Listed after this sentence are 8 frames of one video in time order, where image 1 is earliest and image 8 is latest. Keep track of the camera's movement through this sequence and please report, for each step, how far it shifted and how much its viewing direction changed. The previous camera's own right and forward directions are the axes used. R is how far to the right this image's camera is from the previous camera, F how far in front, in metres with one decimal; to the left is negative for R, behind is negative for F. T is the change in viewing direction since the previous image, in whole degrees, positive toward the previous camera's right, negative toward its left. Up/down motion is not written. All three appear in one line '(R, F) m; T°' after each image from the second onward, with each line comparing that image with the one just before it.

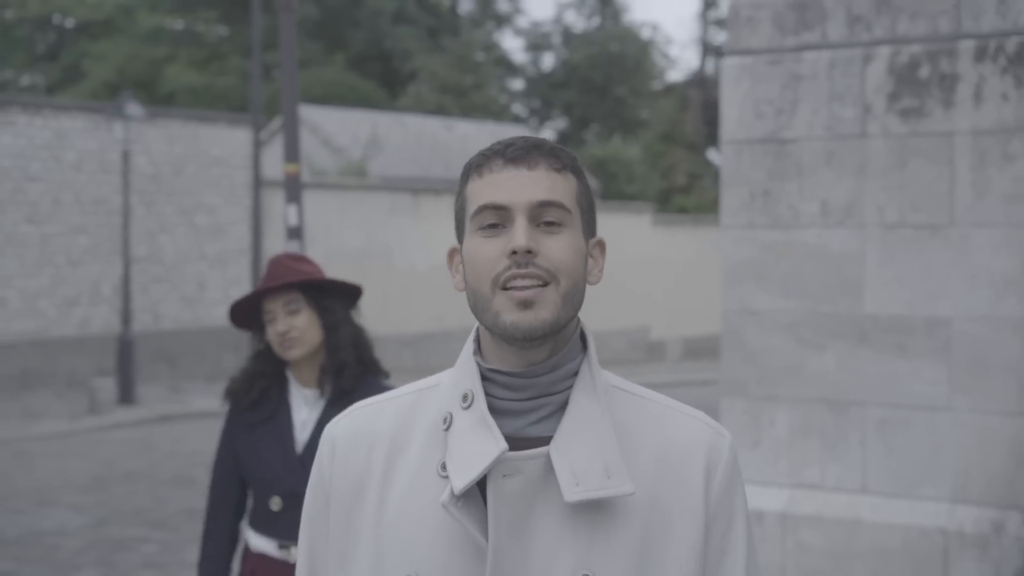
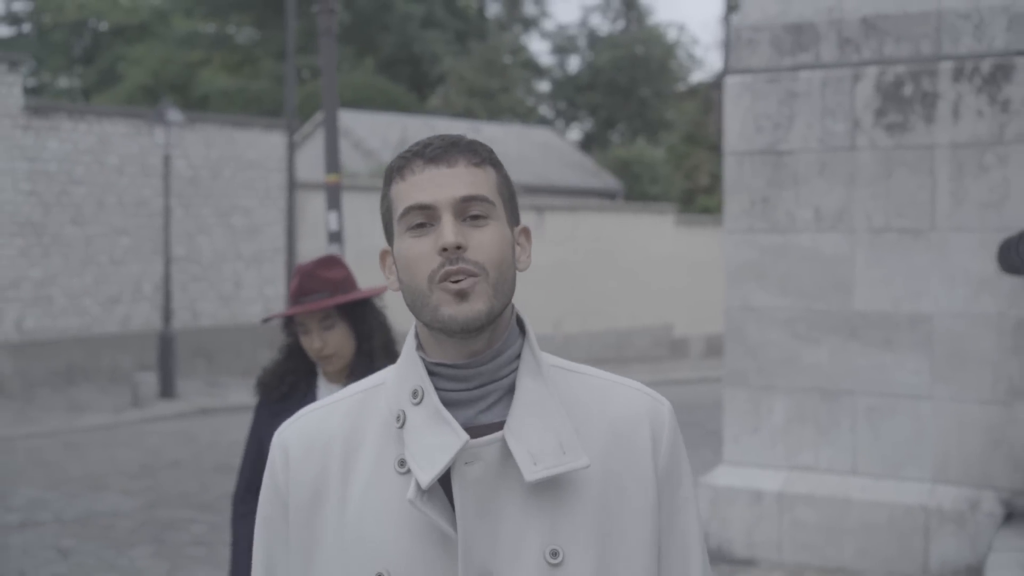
(0.0, -0.6) m; -1°
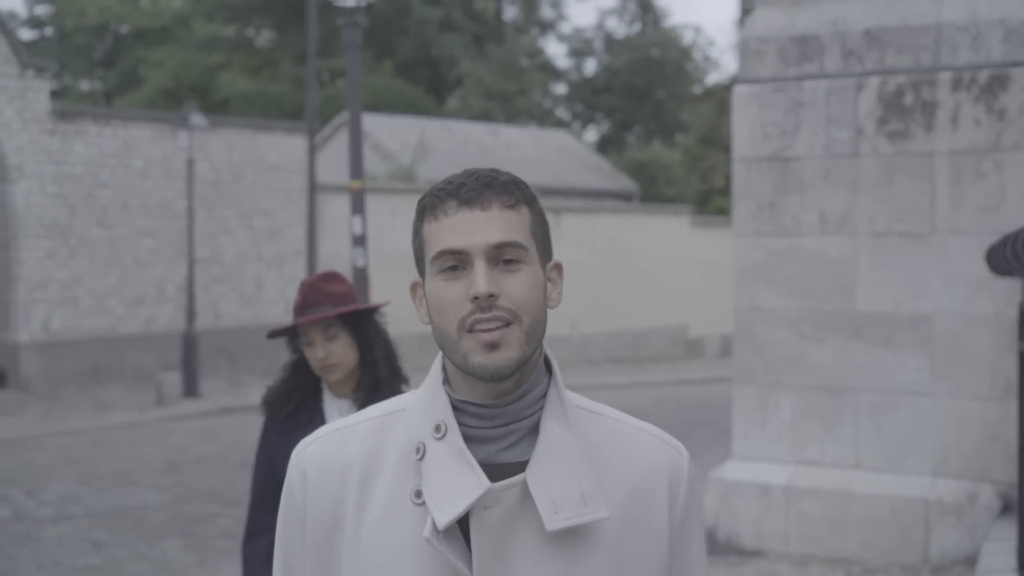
(0.0, -0.3) m; -1°
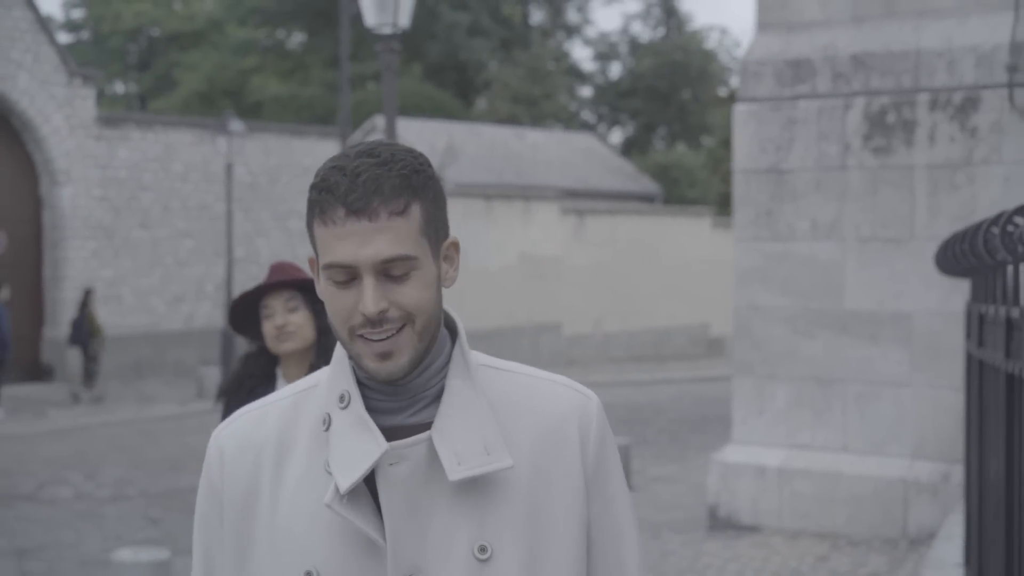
(0.0, -0.8) m; -1°
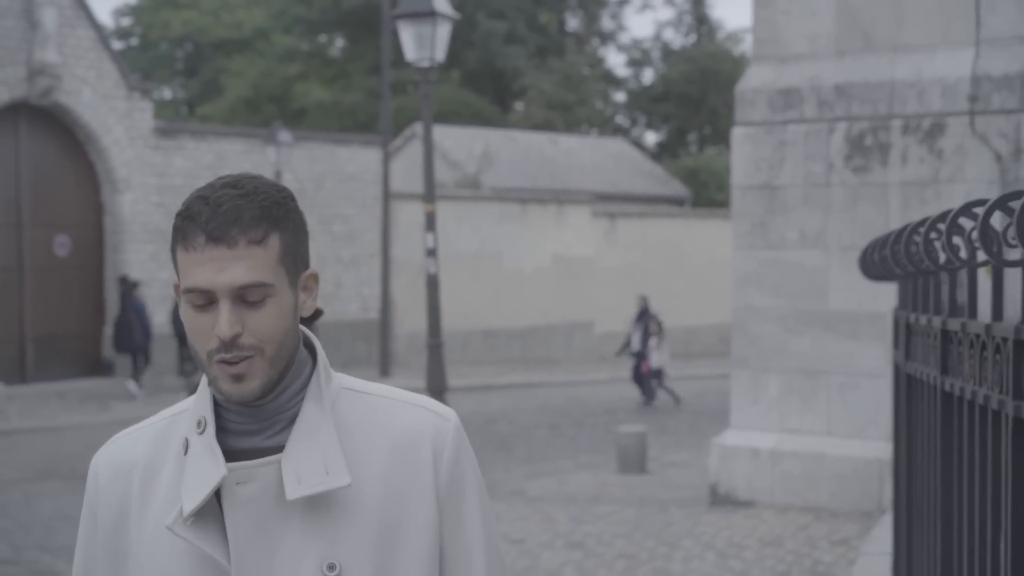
(+0.1, -1.1) m; -2°
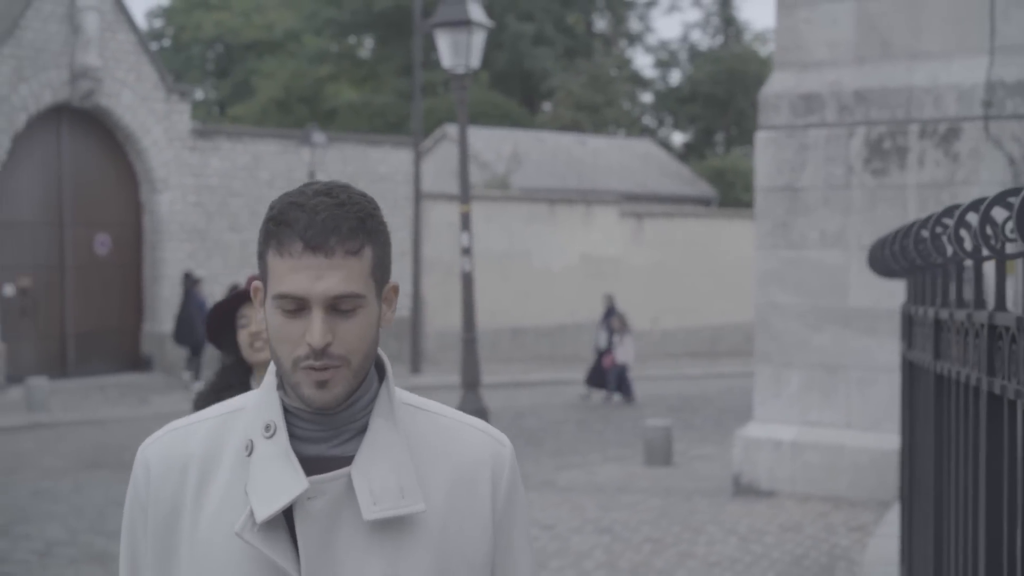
(0.0, -0.4) m; -1°
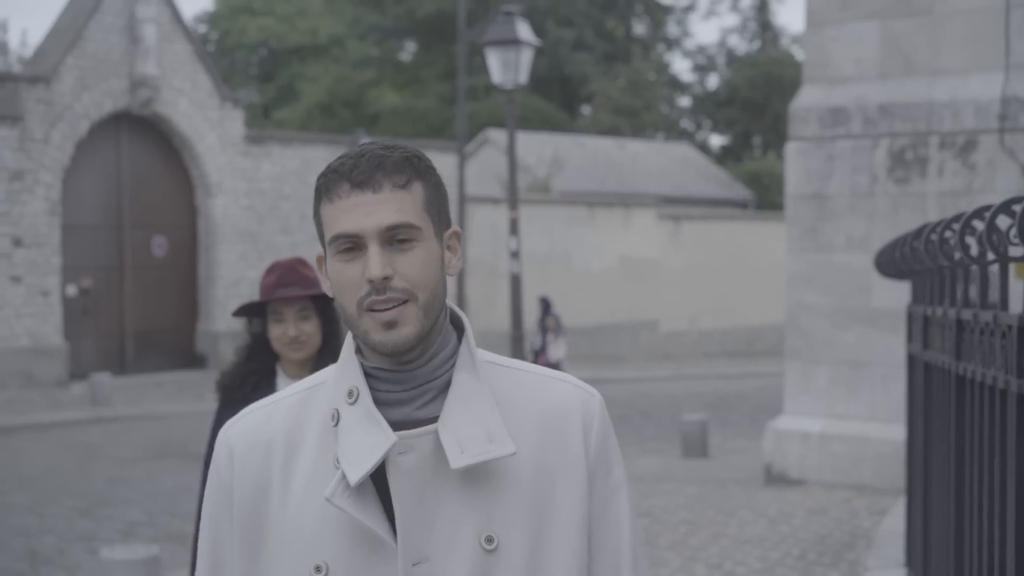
(-0.1, -0.7) m; -2°
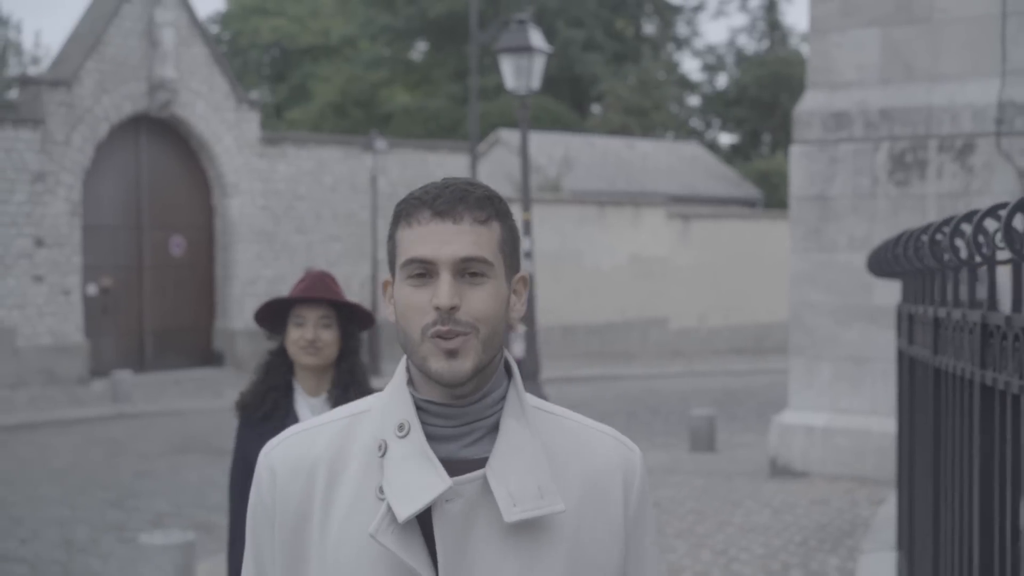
(0.0, -0.4) m; 0°
